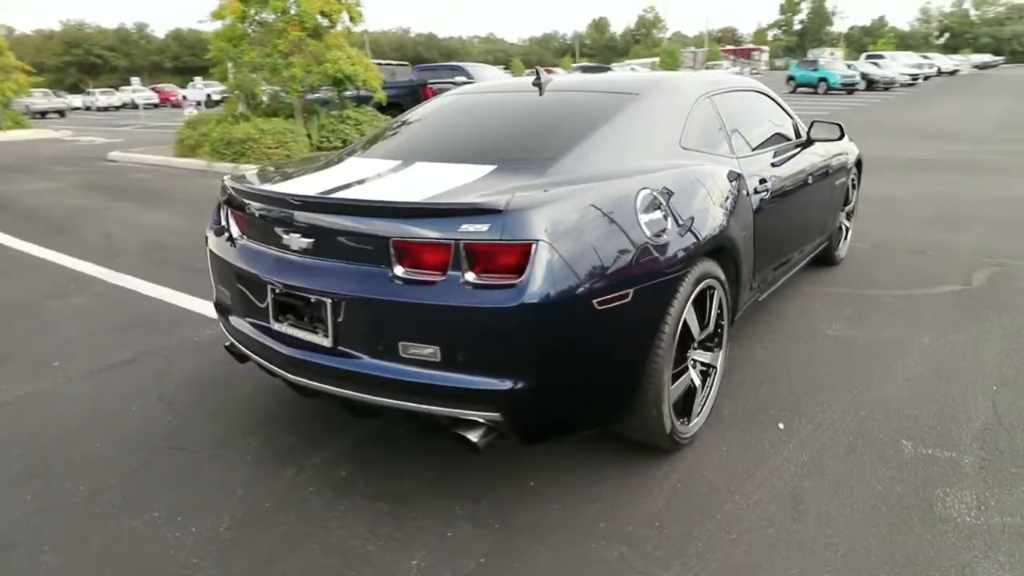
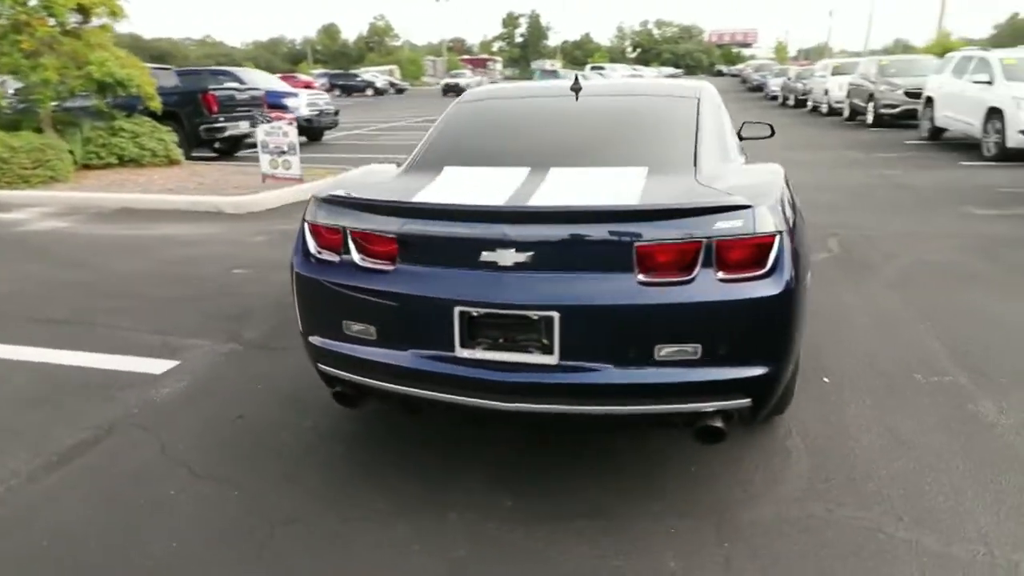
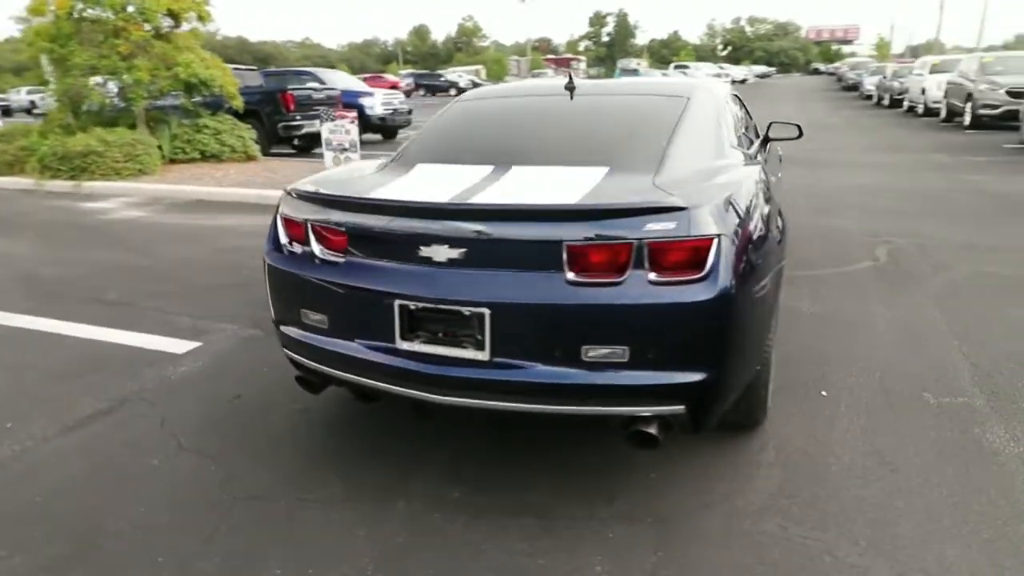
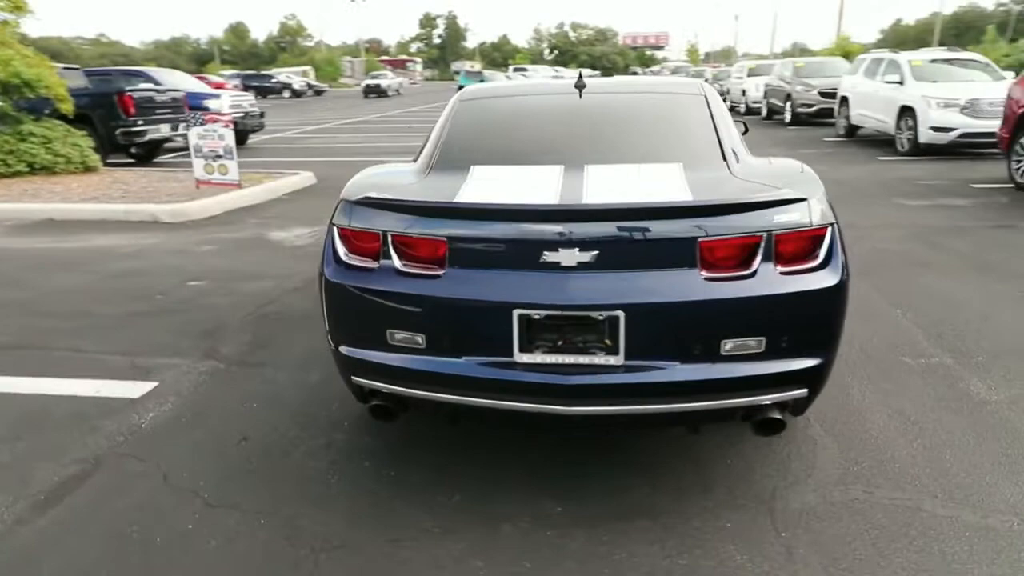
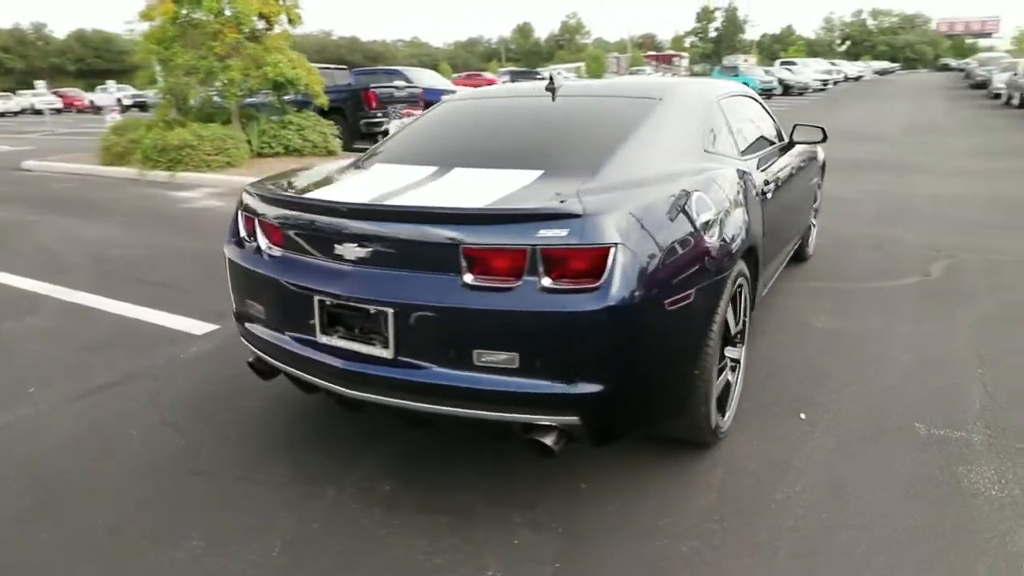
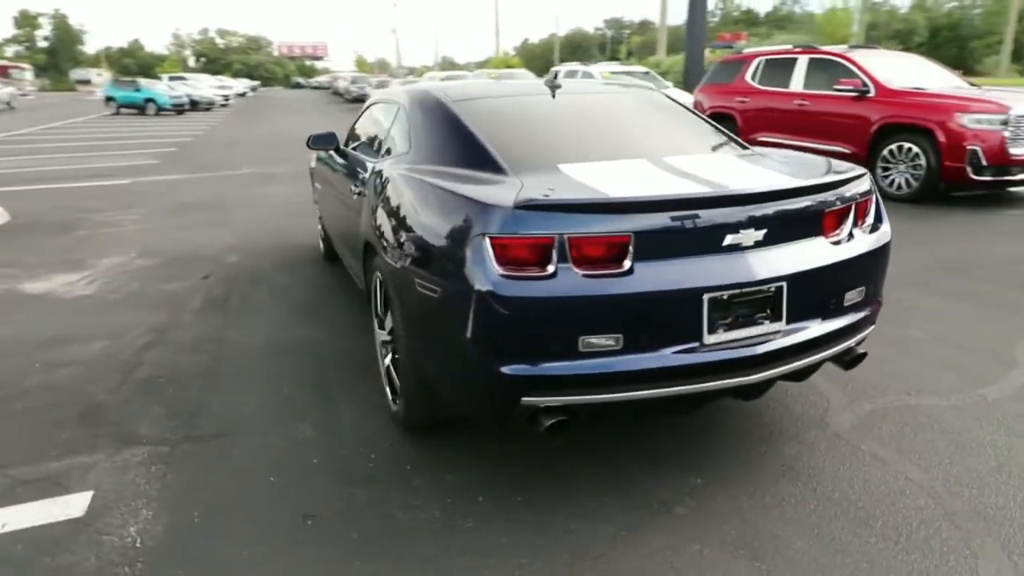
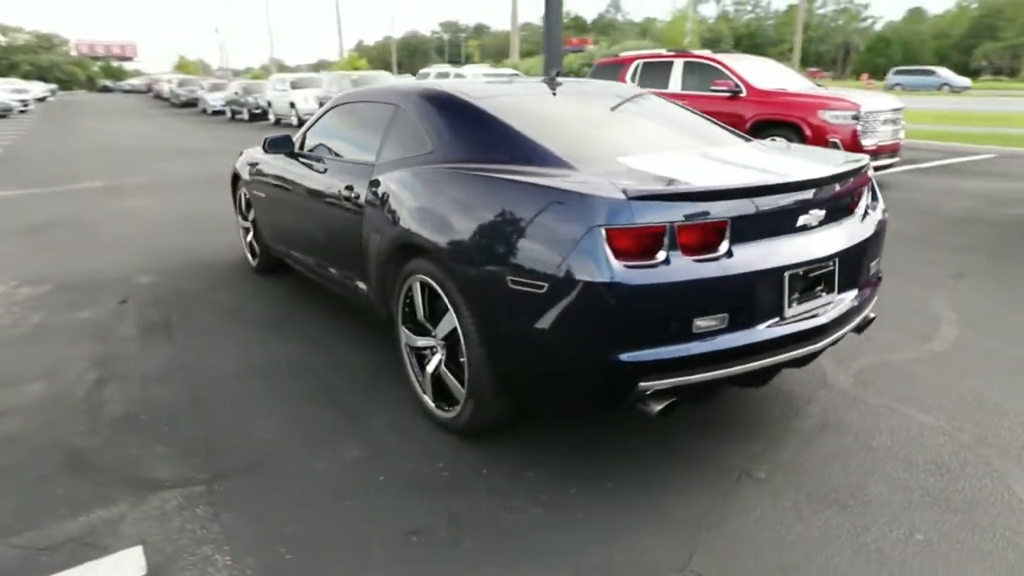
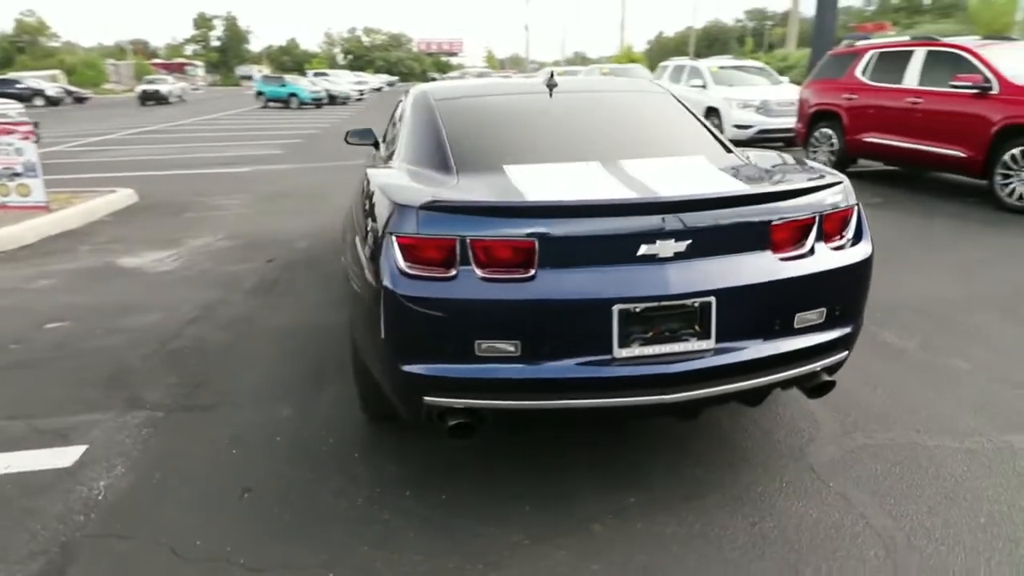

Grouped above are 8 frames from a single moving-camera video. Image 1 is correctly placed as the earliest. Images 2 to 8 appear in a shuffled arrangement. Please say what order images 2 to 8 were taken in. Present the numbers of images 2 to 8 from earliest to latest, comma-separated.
5, 3, 2, 4, 8, 6, 7
